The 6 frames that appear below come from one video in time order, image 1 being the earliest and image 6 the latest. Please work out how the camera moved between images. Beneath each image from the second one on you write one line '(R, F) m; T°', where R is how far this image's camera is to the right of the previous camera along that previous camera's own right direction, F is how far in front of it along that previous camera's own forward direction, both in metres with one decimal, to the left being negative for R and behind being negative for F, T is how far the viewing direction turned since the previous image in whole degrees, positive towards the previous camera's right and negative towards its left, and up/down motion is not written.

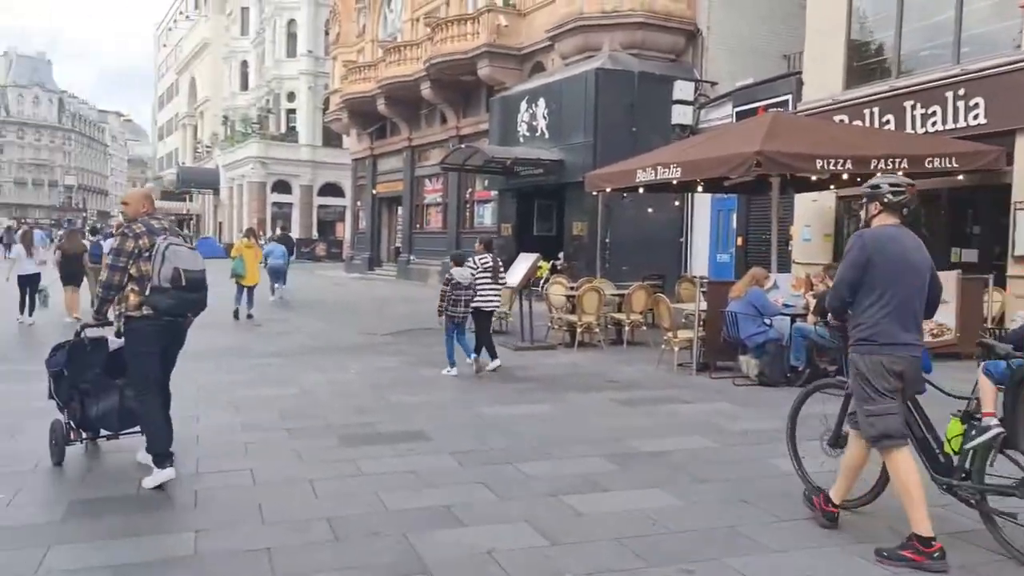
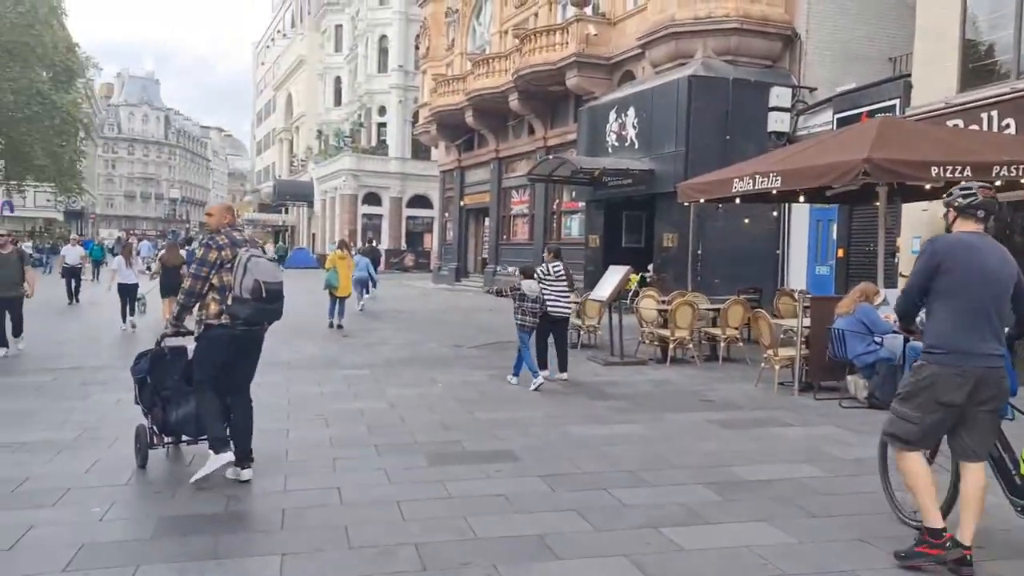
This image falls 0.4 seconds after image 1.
(-0.1, +0.2) m; -6°
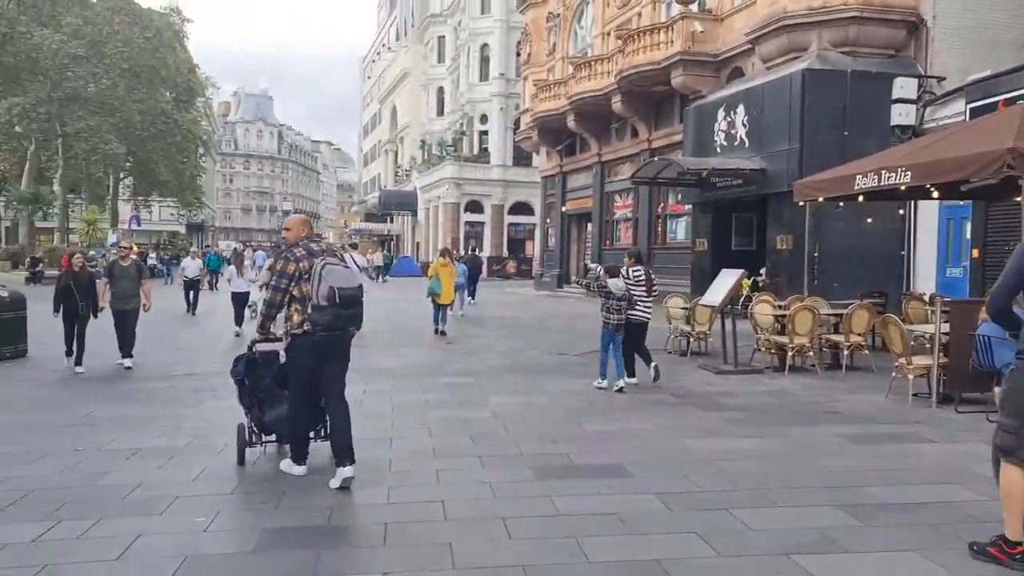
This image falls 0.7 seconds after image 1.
(-0.1, +0.3) m; -7°
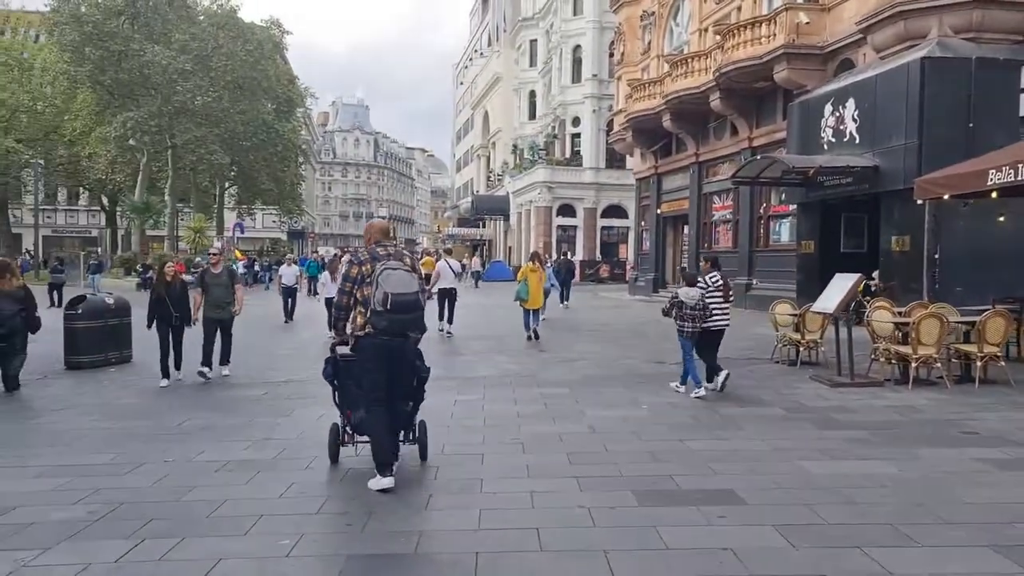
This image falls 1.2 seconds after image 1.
(-0.1, +0.4) m; -6°
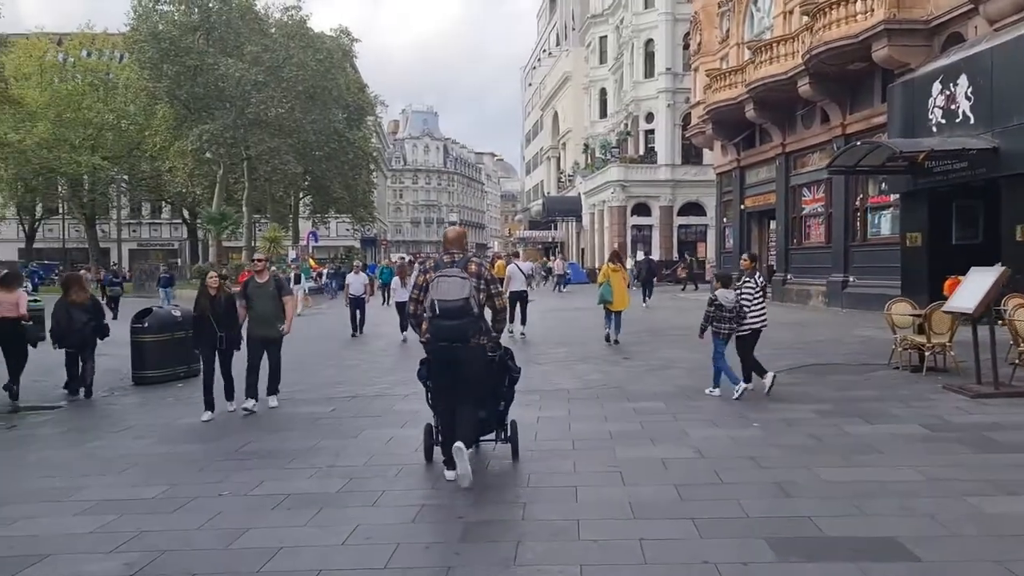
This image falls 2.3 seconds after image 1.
(-0.2, +1.0) m; -5°
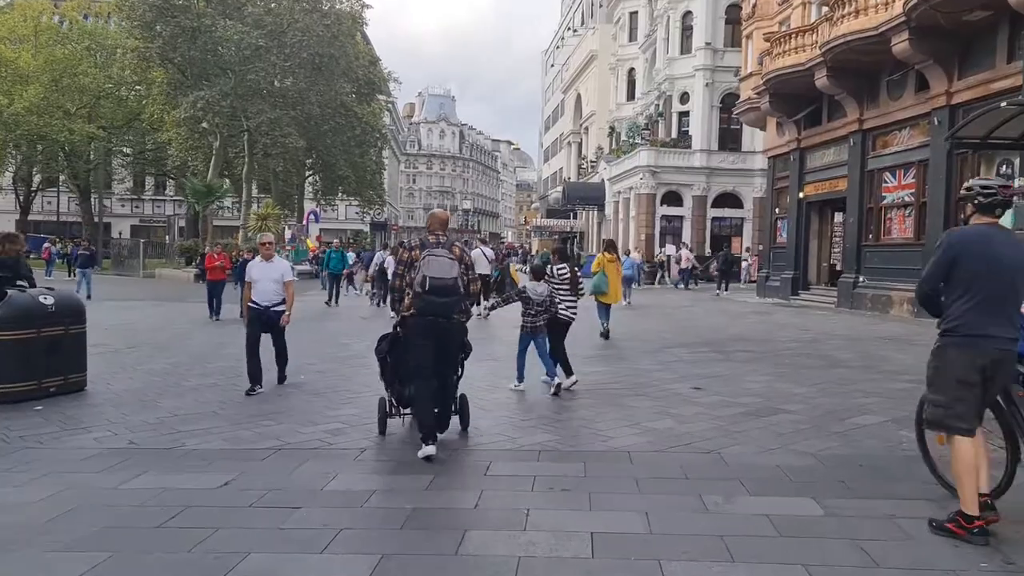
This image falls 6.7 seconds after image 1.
(-0.1, +4.1) m; -1°
